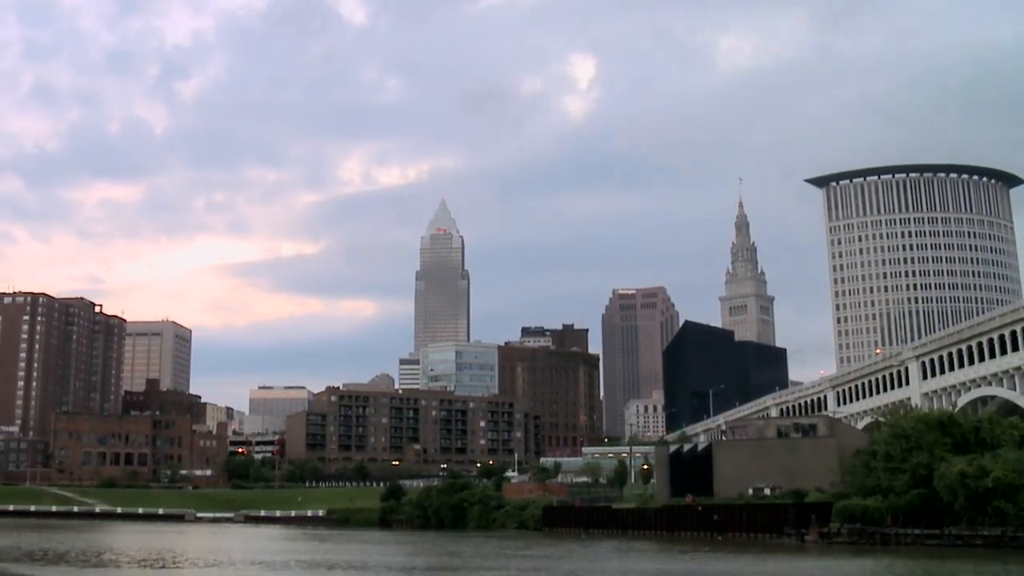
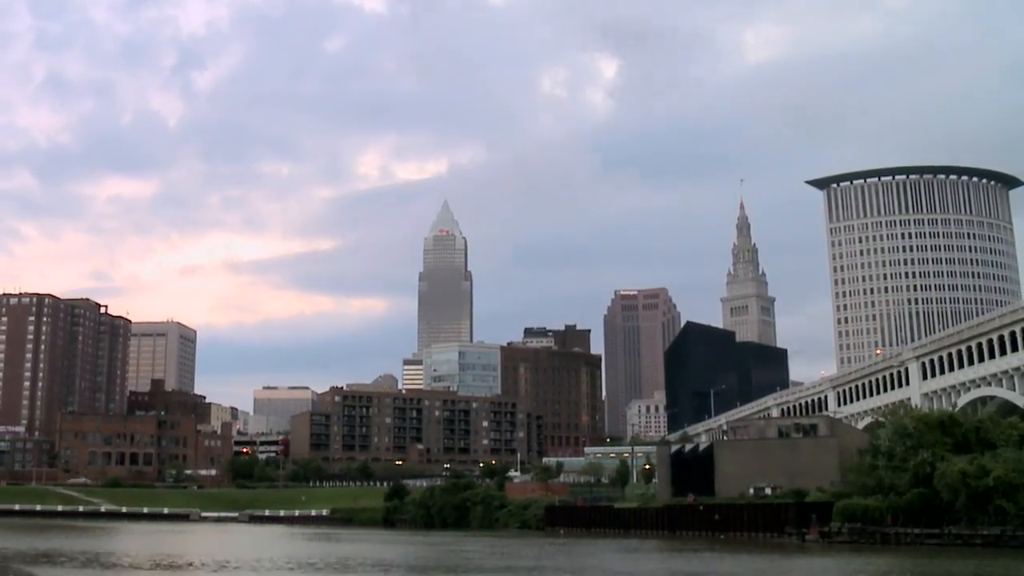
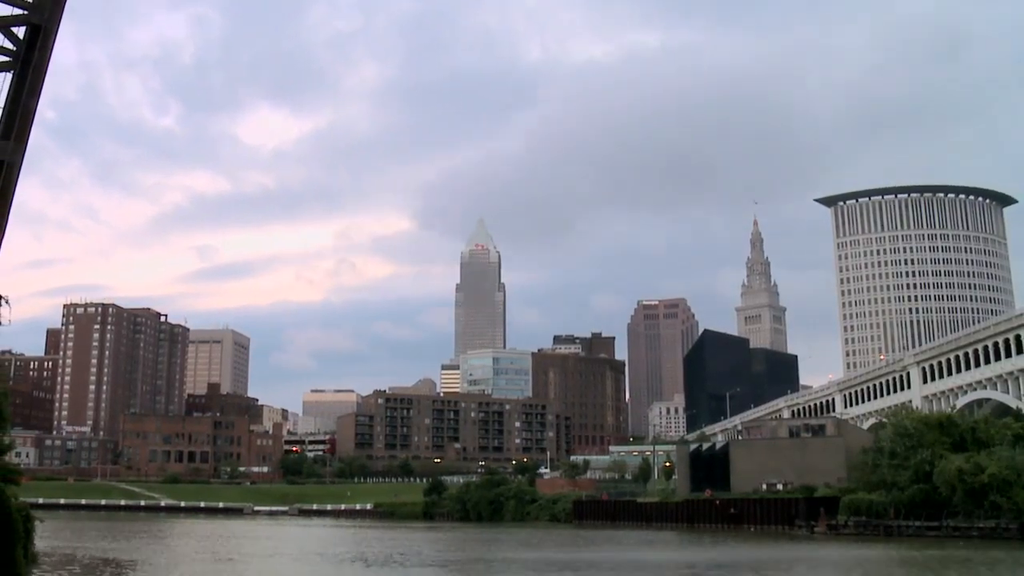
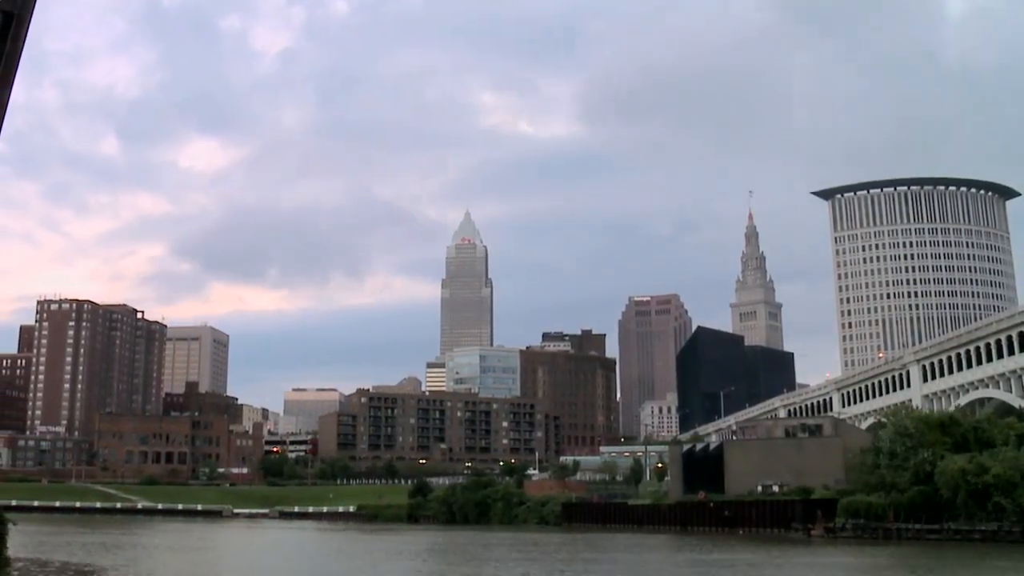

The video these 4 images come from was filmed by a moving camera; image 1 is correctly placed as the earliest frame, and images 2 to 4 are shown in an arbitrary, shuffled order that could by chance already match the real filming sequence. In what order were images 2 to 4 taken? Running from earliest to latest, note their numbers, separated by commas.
2, 4, 3
